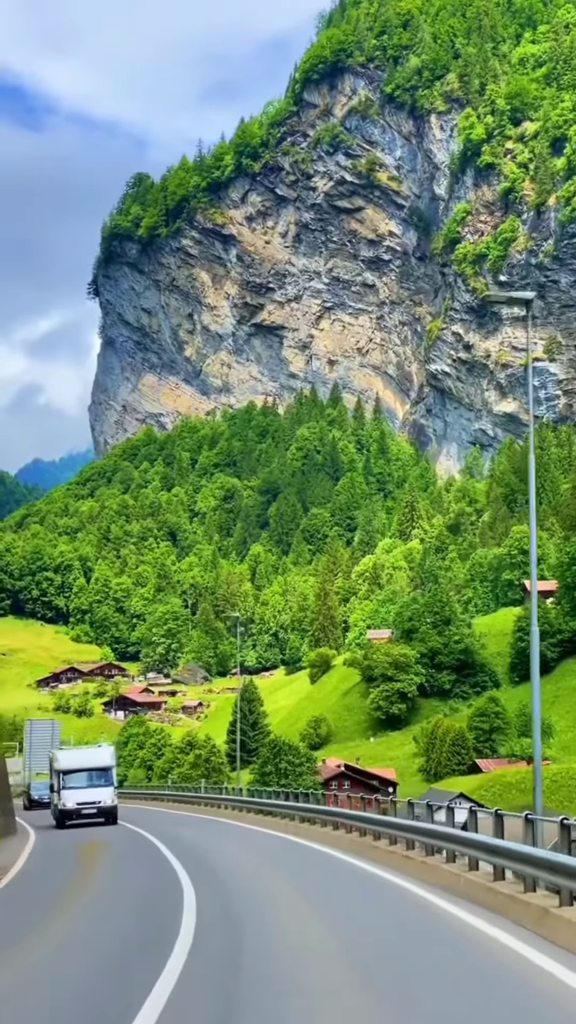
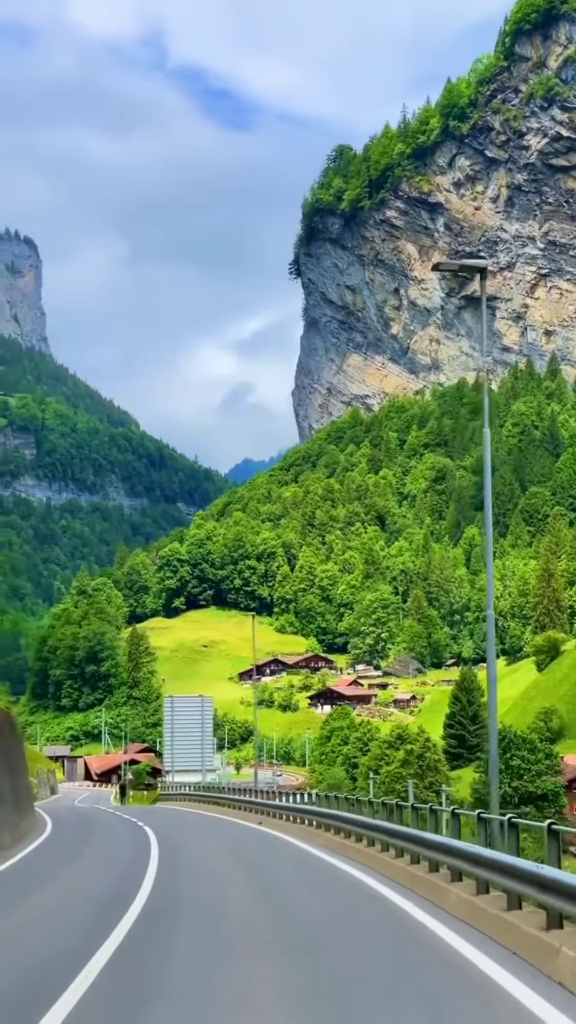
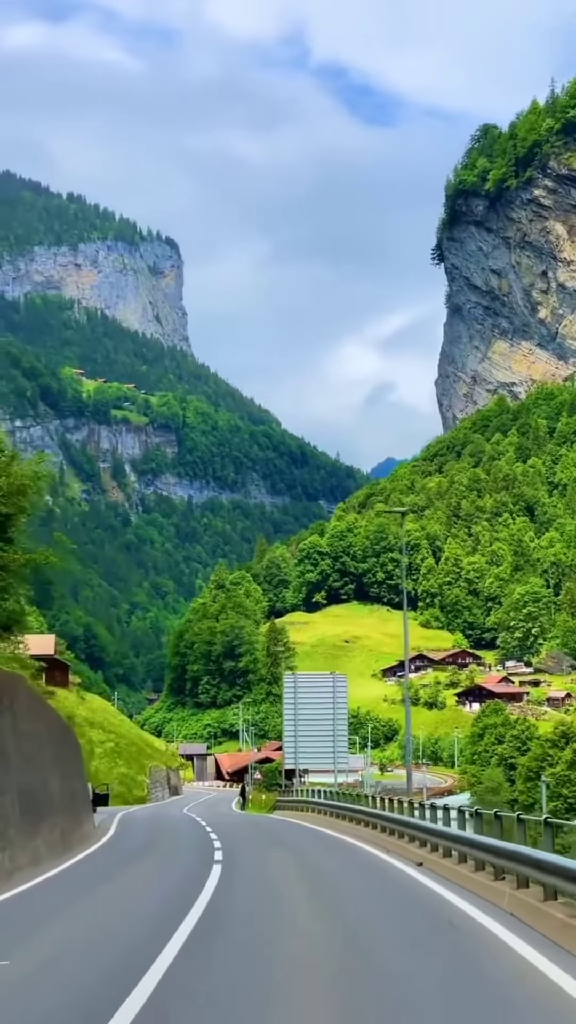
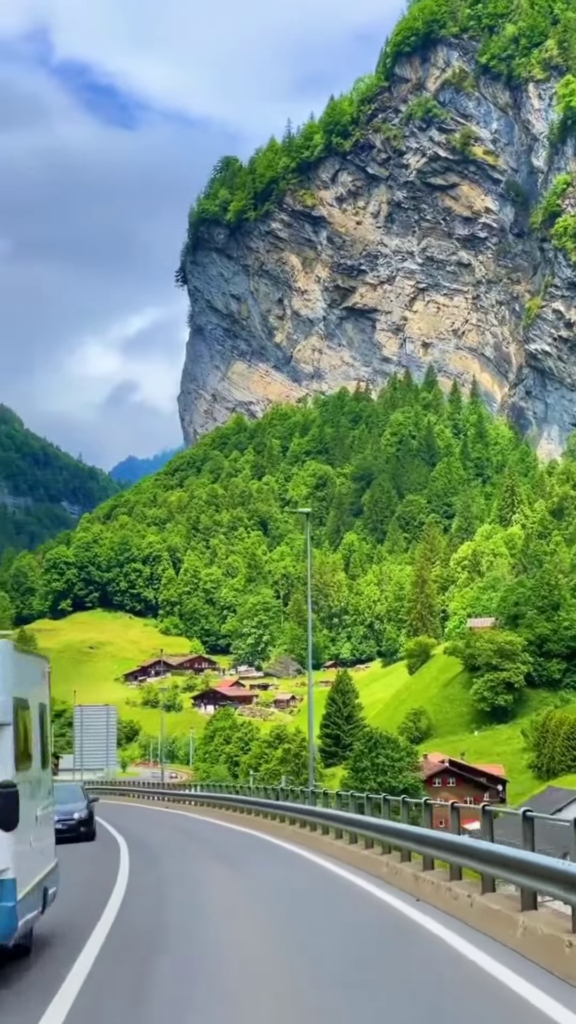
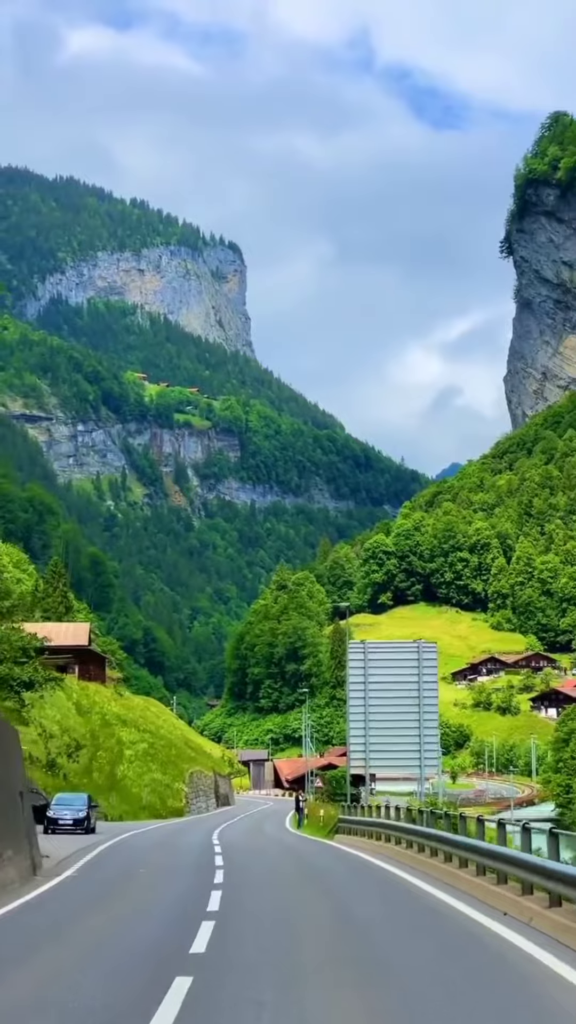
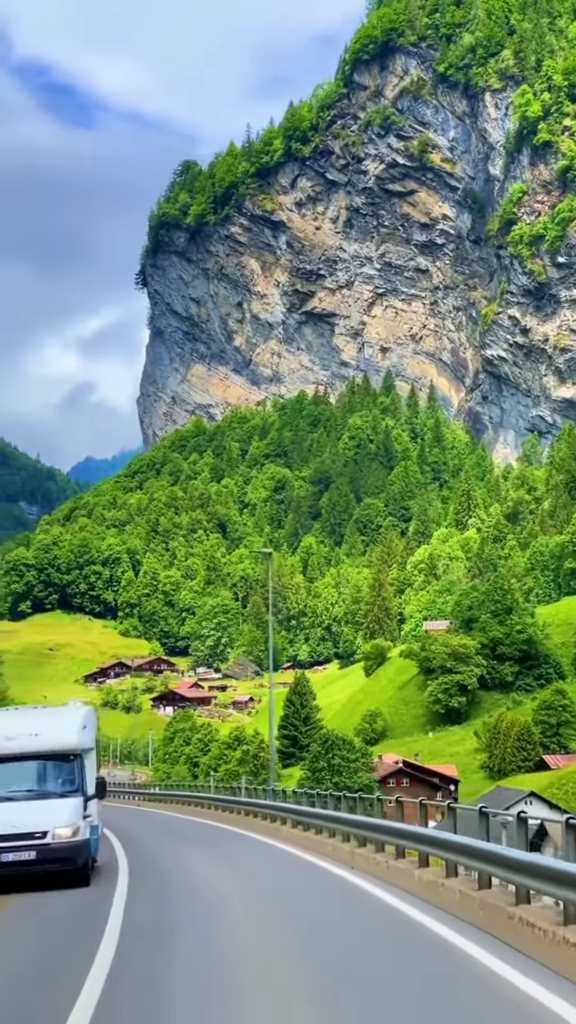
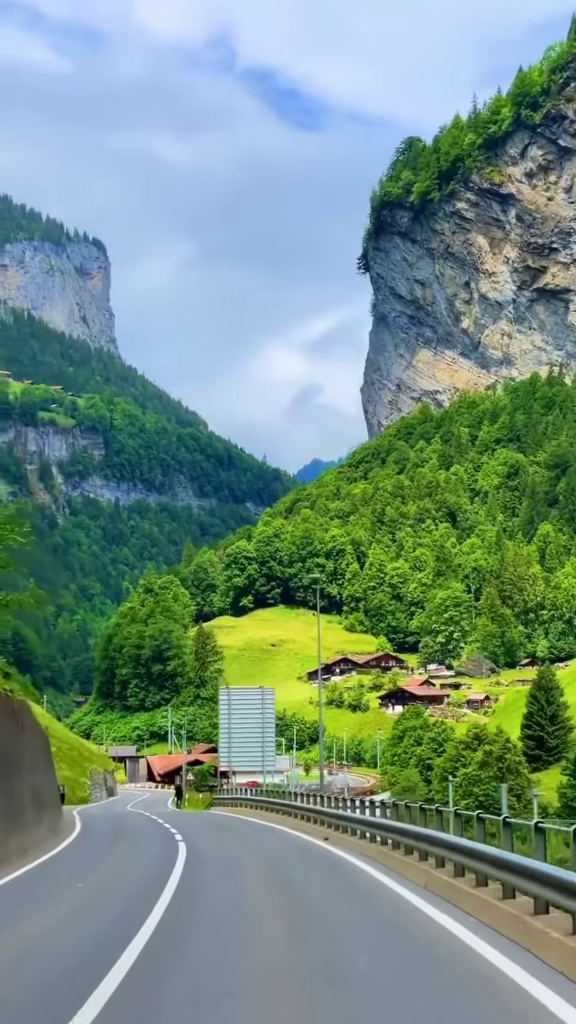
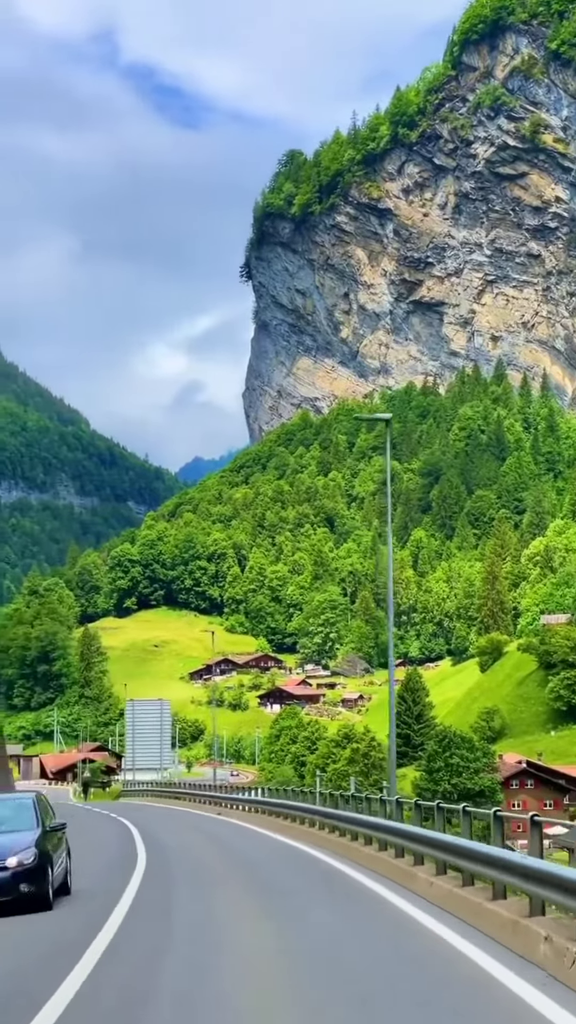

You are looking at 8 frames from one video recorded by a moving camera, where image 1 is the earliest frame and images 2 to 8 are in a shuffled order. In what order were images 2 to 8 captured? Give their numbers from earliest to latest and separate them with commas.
6, 4, 8, 2, 7, 3, 5
